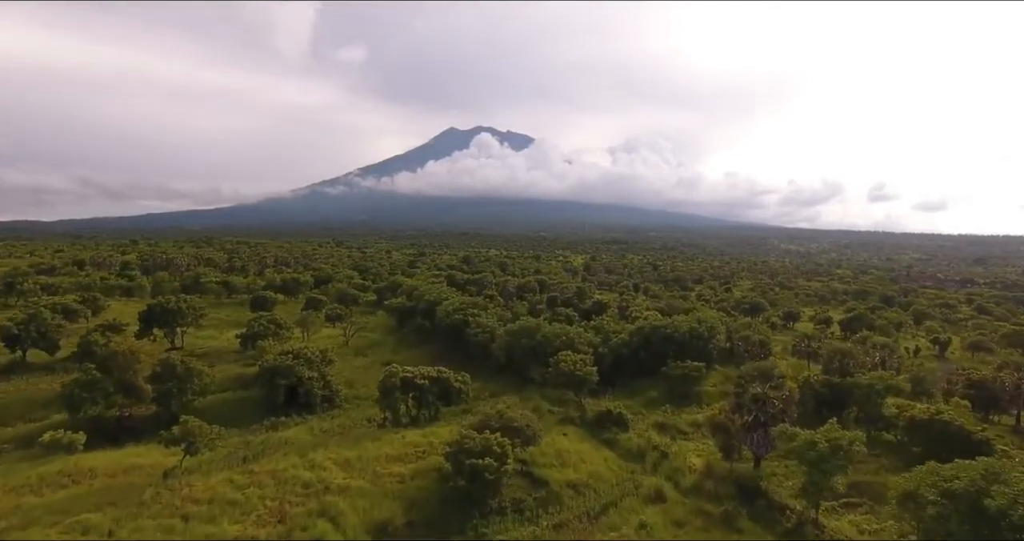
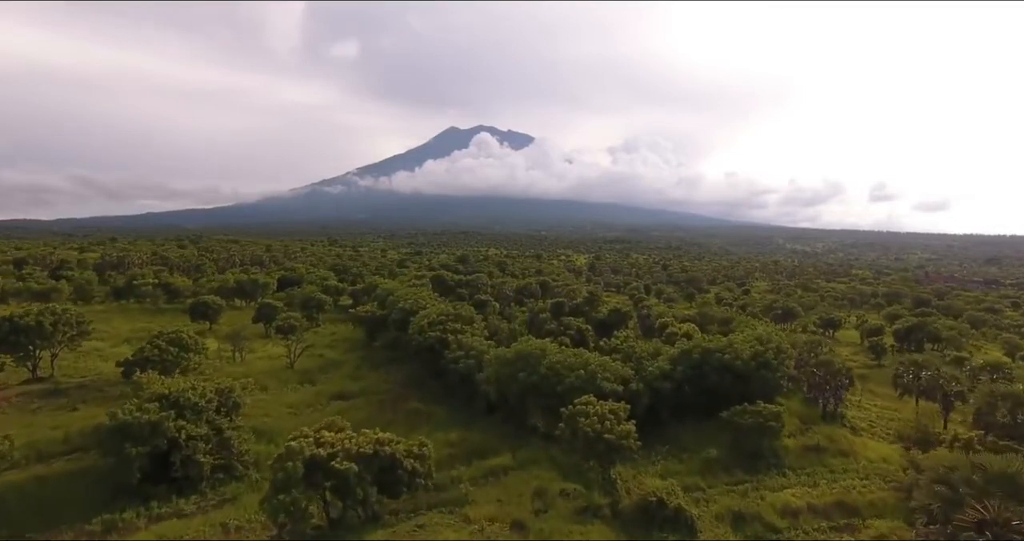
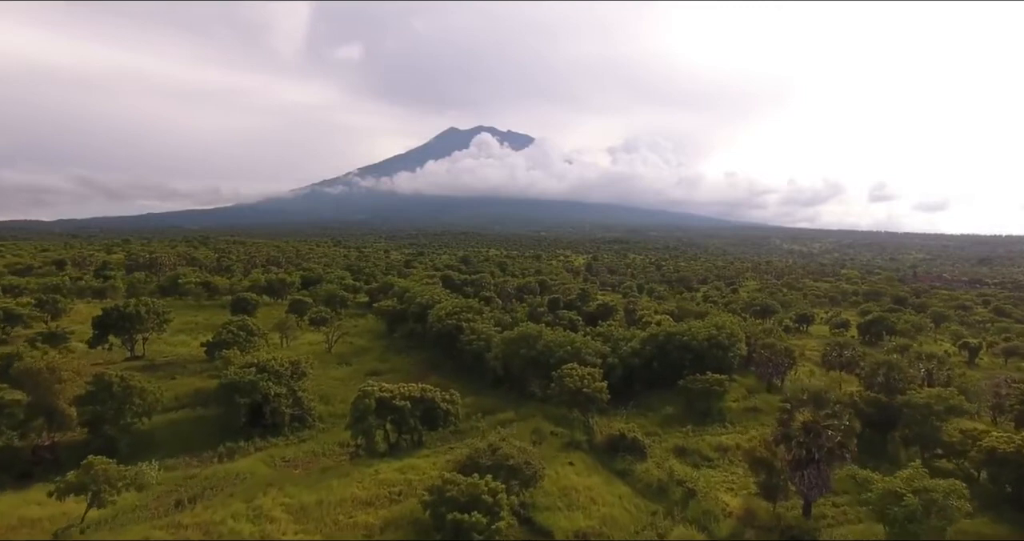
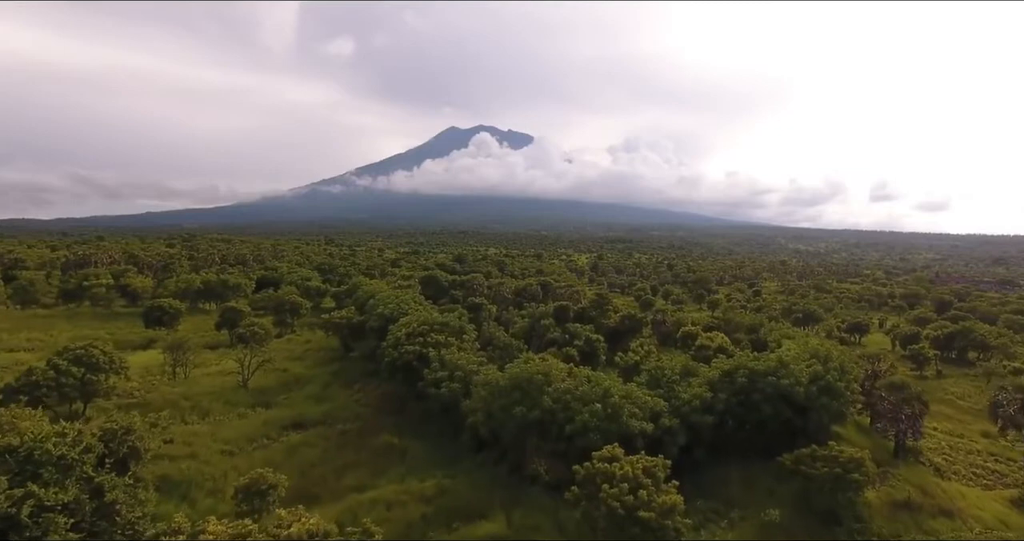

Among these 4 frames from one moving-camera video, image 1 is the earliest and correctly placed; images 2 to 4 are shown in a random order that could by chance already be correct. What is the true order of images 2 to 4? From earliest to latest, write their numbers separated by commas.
3, 2, 4
